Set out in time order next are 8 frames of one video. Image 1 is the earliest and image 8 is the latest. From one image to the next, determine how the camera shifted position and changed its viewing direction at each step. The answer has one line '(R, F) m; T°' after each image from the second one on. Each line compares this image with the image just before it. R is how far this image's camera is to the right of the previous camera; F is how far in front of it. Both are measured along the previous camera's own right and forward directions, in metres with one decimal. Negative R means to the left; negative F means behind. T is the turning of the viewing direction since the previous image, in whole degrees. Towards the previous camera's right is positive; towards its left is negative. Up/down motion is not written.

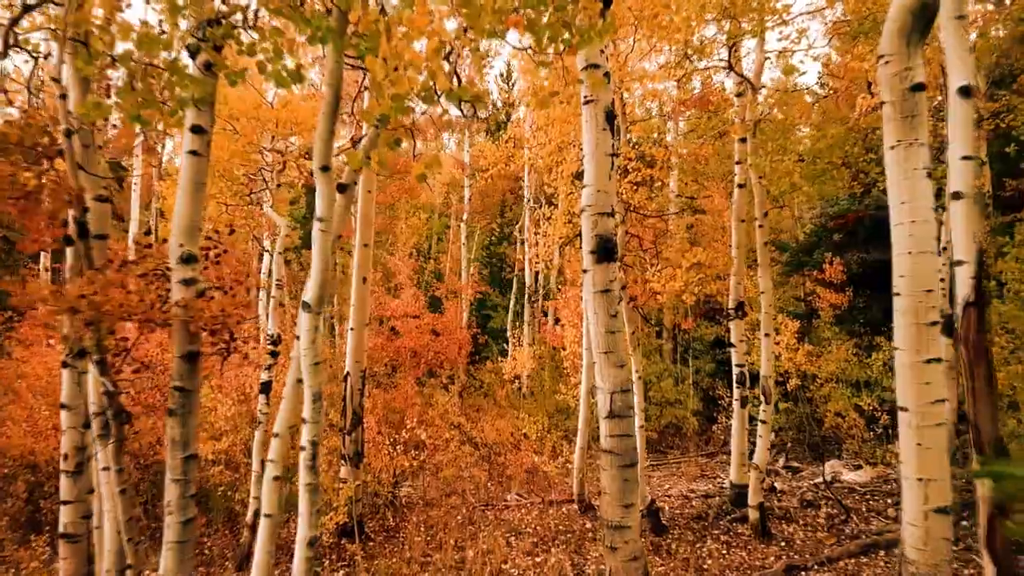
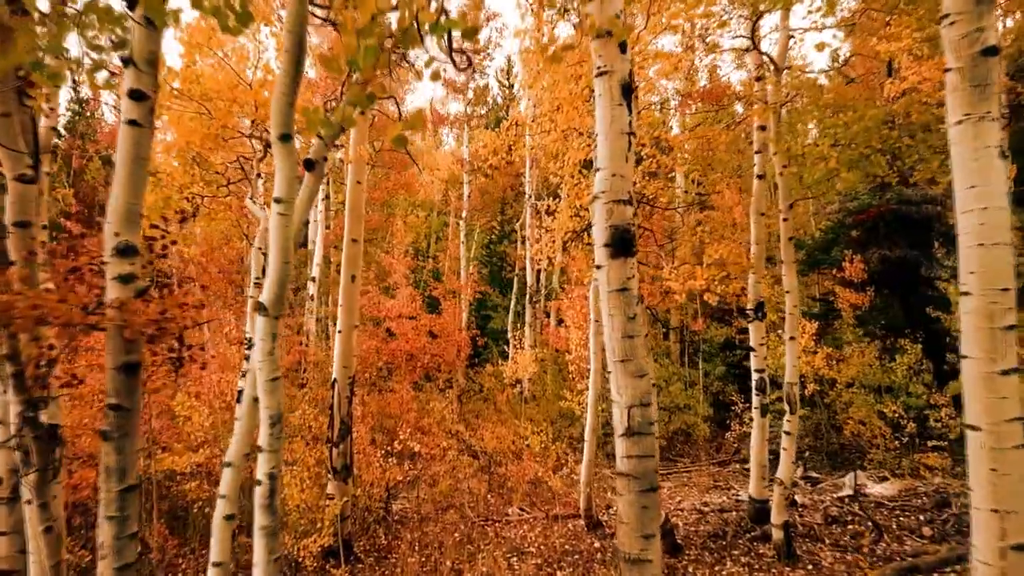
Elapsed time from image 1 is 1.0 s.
(0.0, +0.7) m; 0°
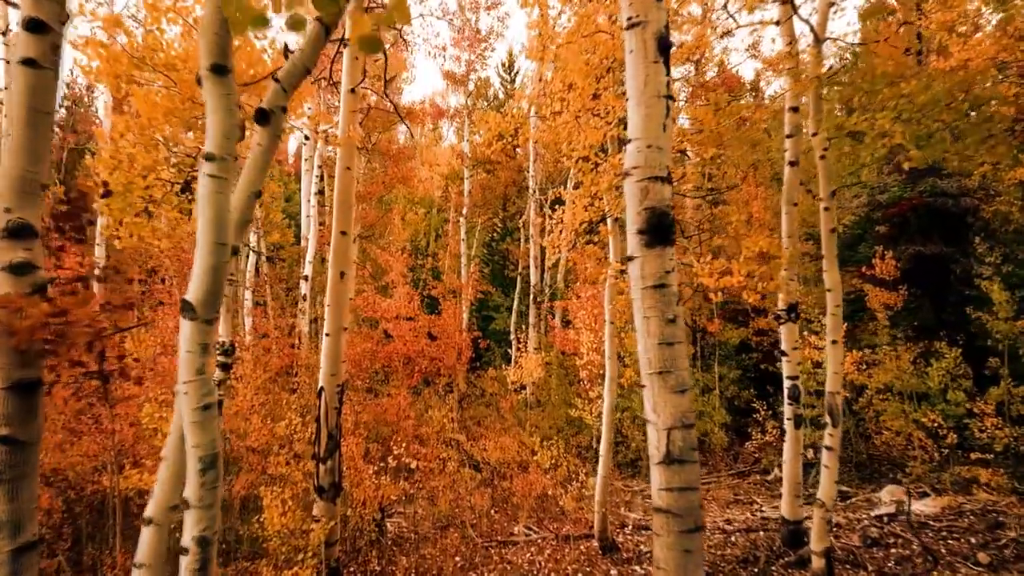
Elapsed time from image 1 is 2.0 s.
(-0.1, +0.8) m; 0°
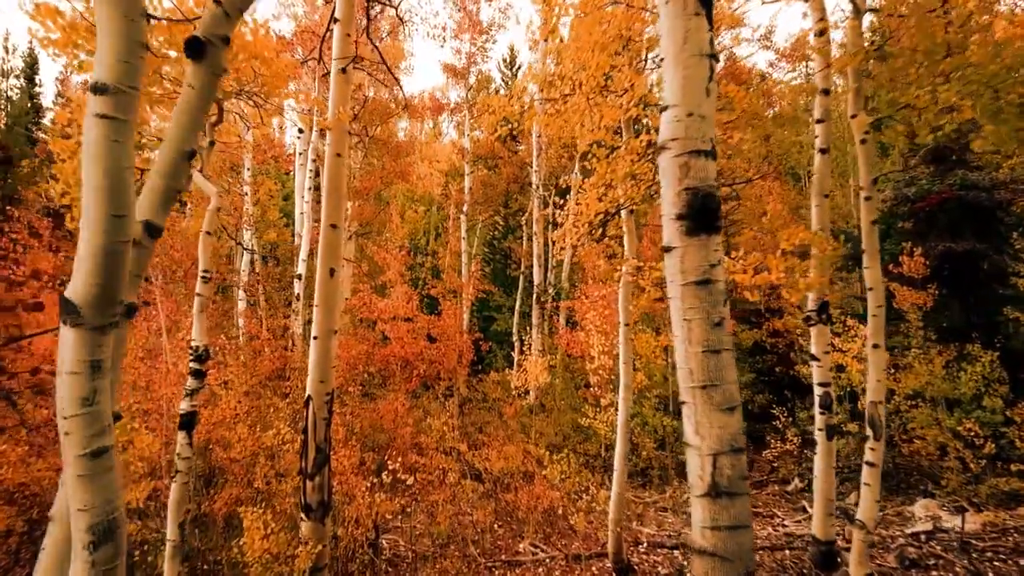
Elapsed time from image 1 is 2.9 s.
(-0.1, +0.6) m; 0°
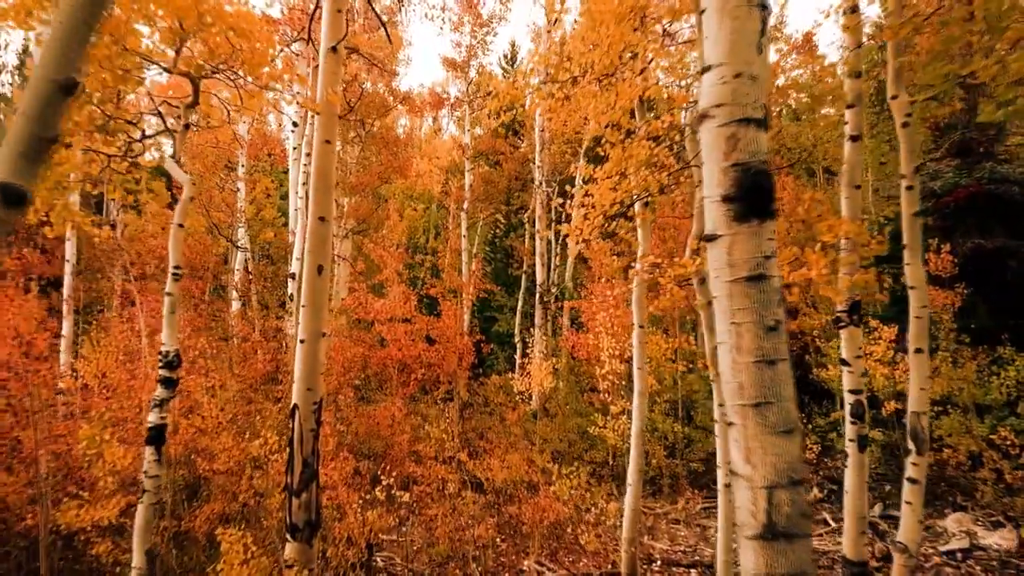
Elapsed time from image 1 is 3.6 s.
(0.0, +0.5) m; 0°
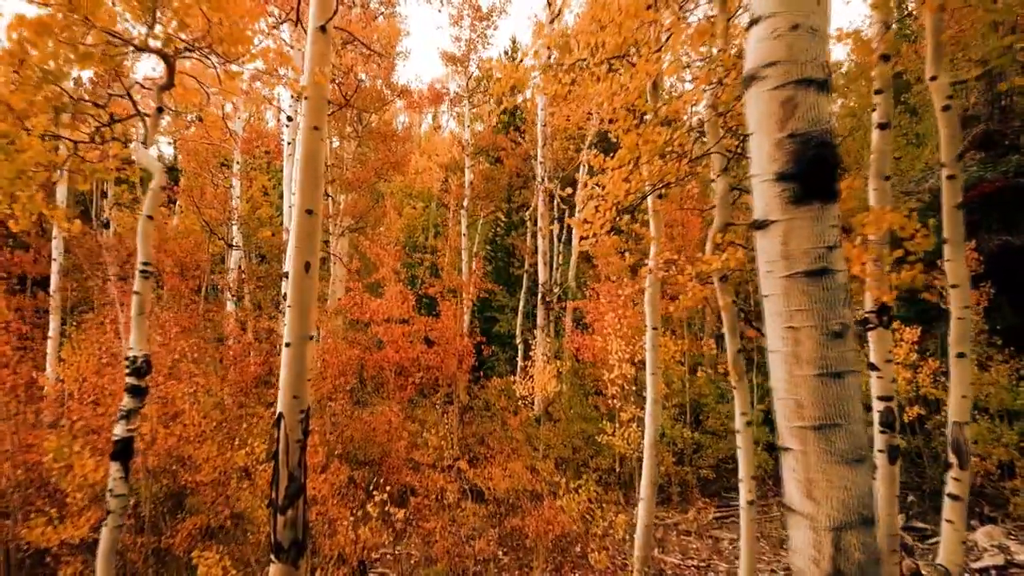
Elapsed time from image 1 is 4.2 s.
(0.0, +0.5) m; 0°
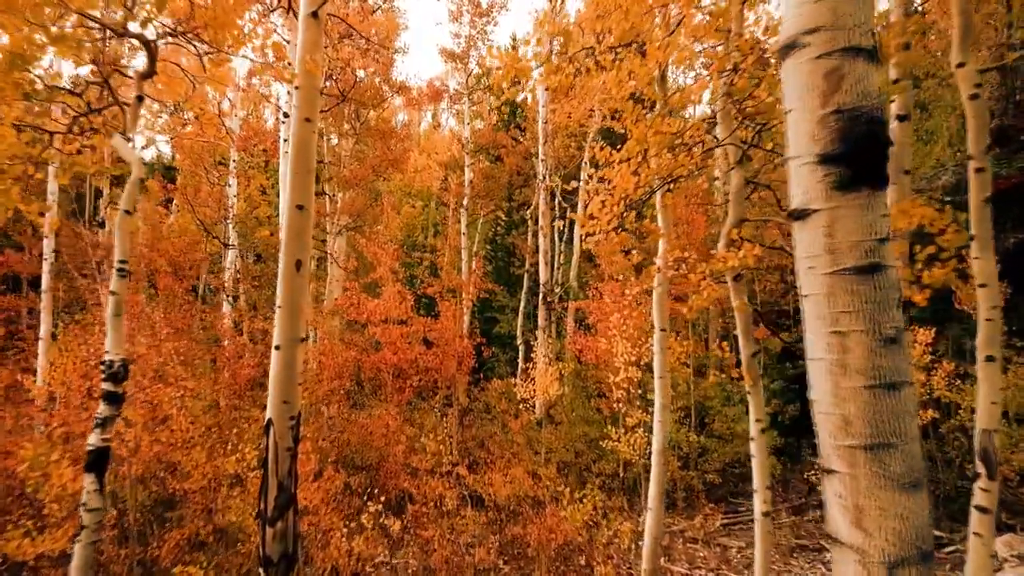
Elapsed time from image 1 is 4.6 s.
(0.0, +0.3) m; 0°
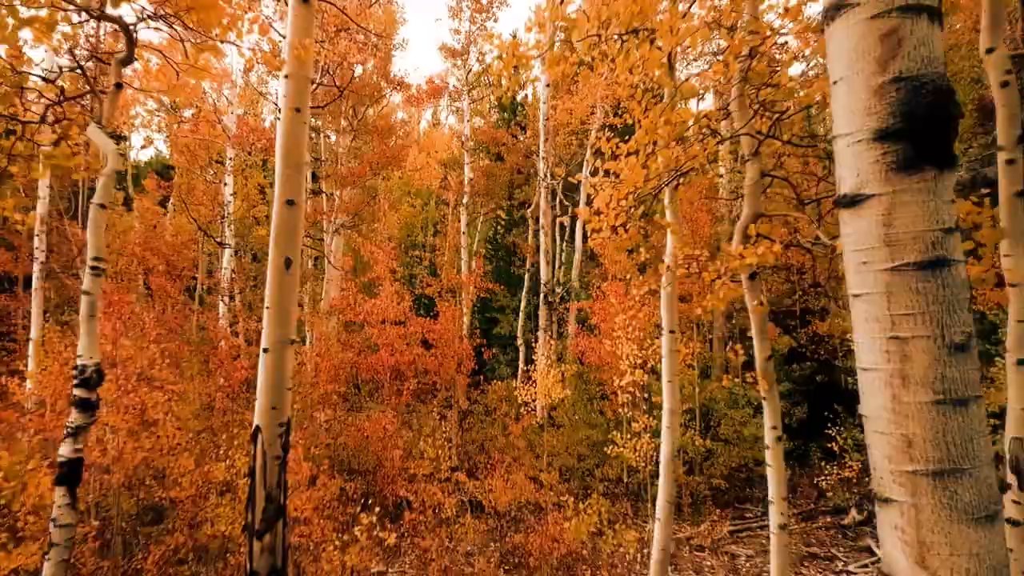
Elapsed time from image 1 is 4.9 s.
(0.0, +0.3) m; 0°
